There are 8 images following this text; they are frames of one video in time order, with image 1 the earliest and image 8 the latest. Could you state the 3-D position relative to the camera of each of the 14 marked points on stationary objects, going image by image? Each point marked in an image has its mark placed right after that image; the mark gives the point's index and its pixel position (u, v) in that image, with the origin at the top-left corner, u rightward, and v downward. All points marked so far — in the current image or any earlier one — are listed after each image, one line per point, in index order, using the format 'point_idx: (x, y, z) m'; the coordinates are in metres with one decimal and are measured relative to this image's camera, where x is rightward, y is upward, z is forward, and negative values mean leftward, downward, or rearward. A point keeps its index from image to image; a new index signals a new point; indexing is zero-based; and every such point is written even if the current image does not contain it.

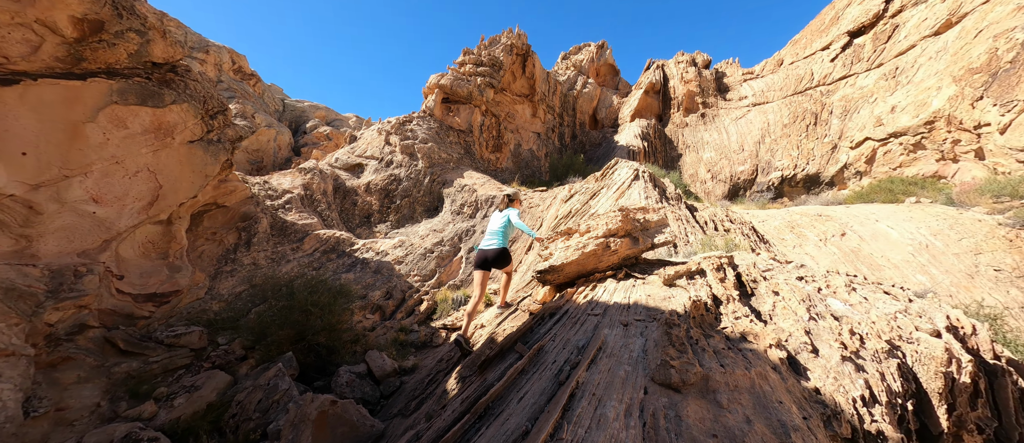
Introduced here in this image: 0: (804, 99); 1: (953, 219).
0: (+13.1, +5.4, +14.2) m
1: (+9.8, 0.0, +7.0) m
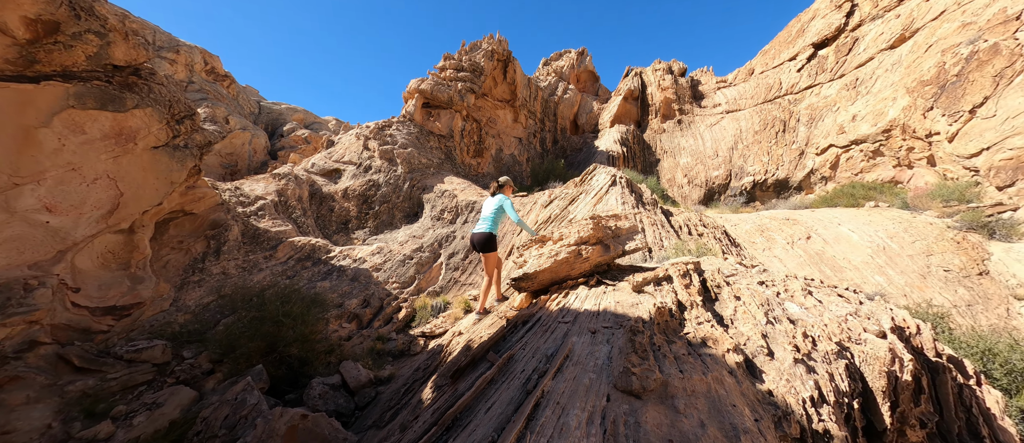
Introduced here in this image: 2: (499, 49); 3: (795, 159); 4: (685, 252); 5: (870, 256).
0: (+12.3, +5.3, +14.7) m
1: (+9.3, -0.1, +7.4) m
2: (-0.6, +7.1, +12.9) m
3: (+11.8, +2.5, +13.1) m
4: (+3.2, -0.6, +5.7) m
5: (+7.8, -0.8, +6.8) m
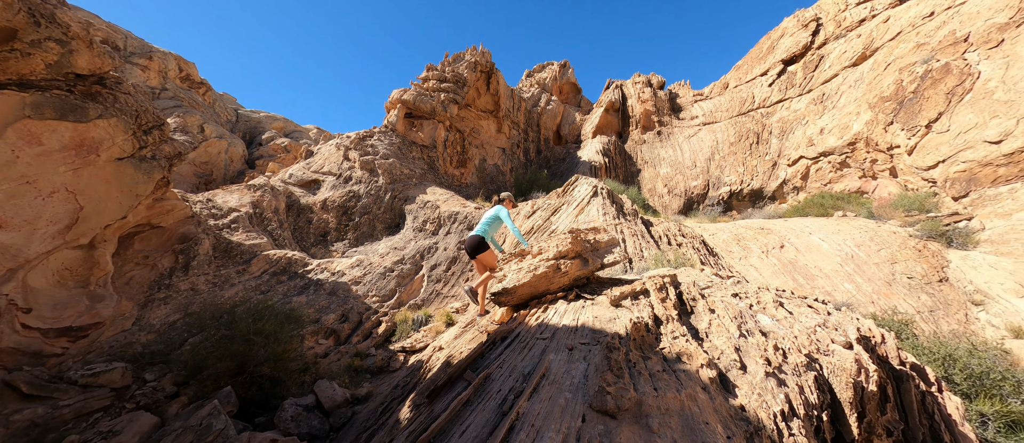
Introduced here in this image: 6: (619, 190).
0: (+11.6, +5.0, +15.3) m
1: (+8.9, -0.3, +7.7) m
2: (-1.3, +6.7, +13.0) m
3: (+11.2, +2.2, +13.6) m
4: (+2.9, -0.8, +5.8) m
5: (+7.4, -1.0, +7.0) m
6: (+4.4, +1.1, +13.9) m
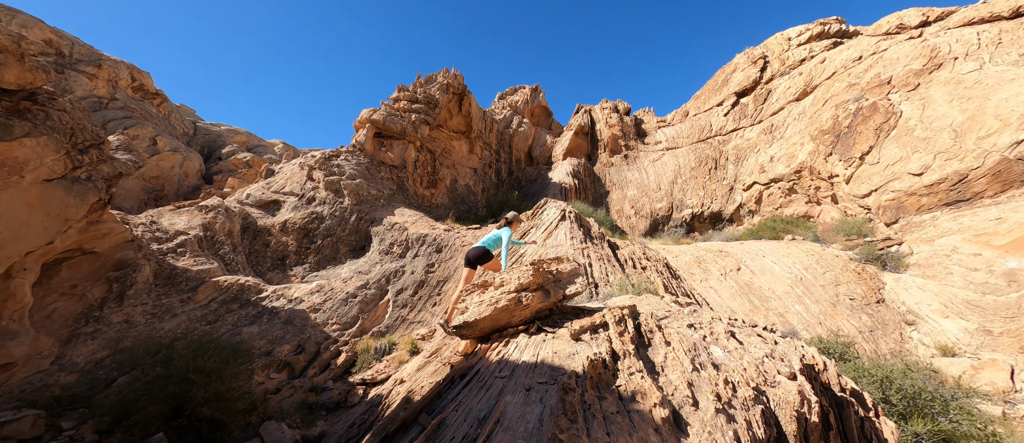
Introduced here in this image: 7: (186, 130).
0: (+10.3, +4.0, +16.2) m
1: (+8.1, -0.9, +8.2) m
2: (-2.4, +5.9, +13.1) m
3: (+10.0, +1.3, +14.4) m
4: (+2.3, -1.3, +5.9) m
5: (+6.7, -1.6, +7.4) m
6: (+3.2, +0.3, +14.2) m
7: (-19.9, +5.7, +19.2) m
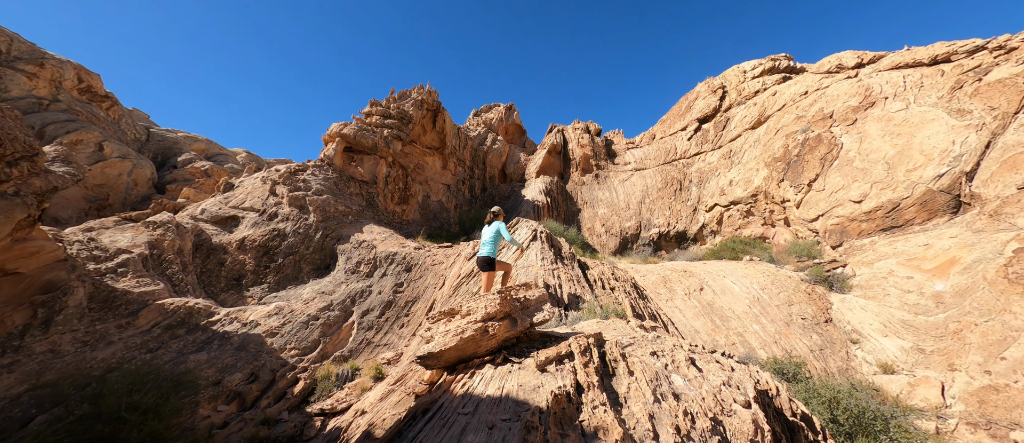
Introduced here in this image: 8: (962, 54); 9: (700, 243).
0: (+9.0, +3.2, +17.0) m
1: (+7.3, -1.5, +8.7) m
2: (-3.5, +5.2, +13.1) m
3: (+8.8, +0.5, +15.0) m
4: (+1.7, -1.8, +6.0) m
5: (+6.0, -2.1, +7.8) m
6: (+2.1, -0.5, +14.4) m
7: (-21.3, +5.1, +18.0) m
8: (+13.4, +5.0, +9.3) m
9: (+8.9, -0.9, +14.8) m
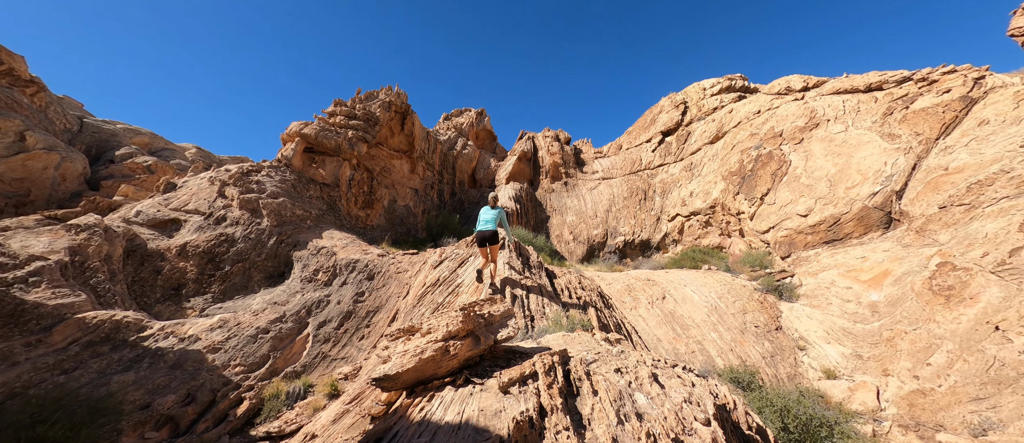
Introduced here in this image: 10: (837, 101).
0: (+7.5, +2.7, +17.5) m
1: (+6.4, -1.8, +9.1) m
2: (-4.6, +5.0, +12.7) m
3: (+7.4, +0.1, +15.5) m
4: (+1.0, -2.0, +6.0) m
5: (+5.1, -2.4, +8.1) m
6: (+0.8, -0.8, +14.4) m
7: (-22.7, +5.1, +16.2) m
8: (+12.5, +4.6, +10.2) m
9: (+7.5, -1.3, +15.3) m
10: (+11.7, +4.4, +11.2) m
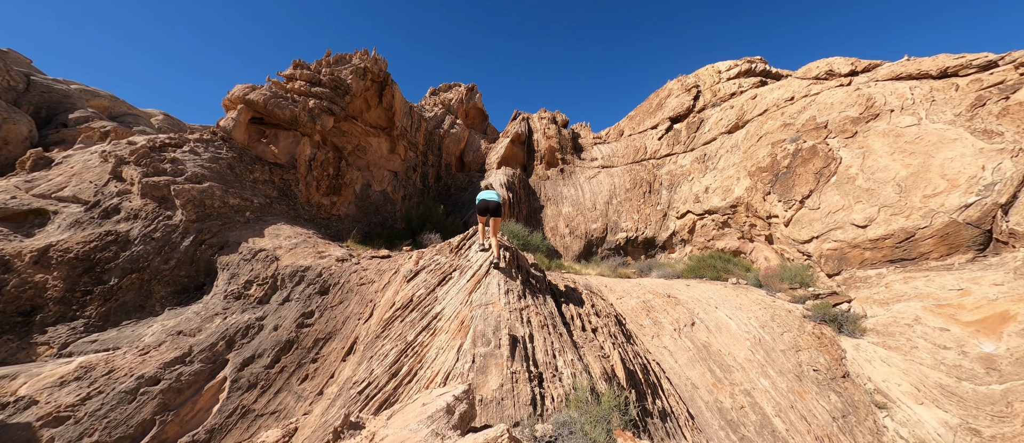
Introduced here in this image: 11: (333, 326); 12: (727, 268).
0: (+7.3, +2.9, +15.6) m
1: (+6.3, -2.0, +7.5) m
2: (-4.5, +5.3, +10.3) m
3: (+7.2, +0.2, +13.8) m
4: (+1.0, -2.2, +4.1) m
5: (+5.0, -2.7, +6.5) m
6: (+0.5, -0.5, +12.5) m
7: (-22.8, +6.2, +13.2) m
8: (+12.6, +4.2, +8.4) m
9: (+7.2, -1.3, +13.7) m
10: (+11.7, +4.0, +9.4) m
11: (-3.5, -2.1, +6.1) m
12: (+7.5, -1.6, +10.5) m
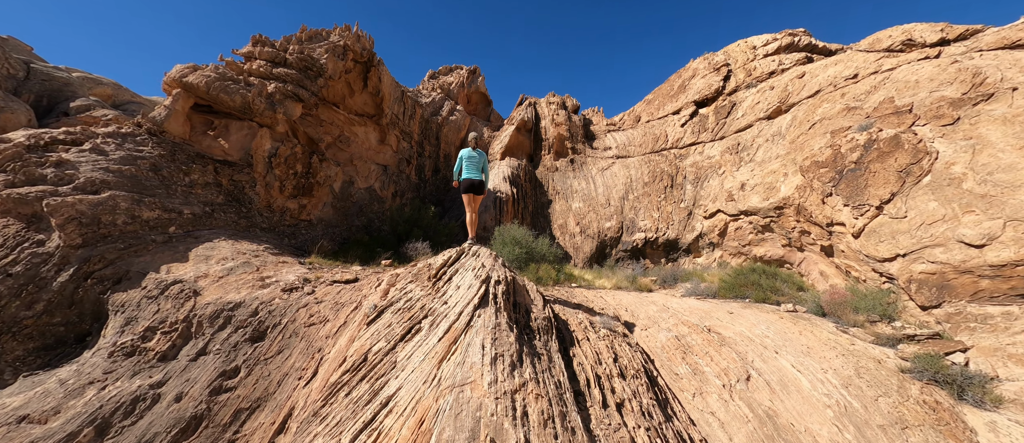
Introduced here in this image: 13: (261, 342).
0: (+7.4, +2.9, +13.5) m
1: (+6.3, -2.4, +5.6) m
2: (-4.5, +5.1, +8.4) m
3: (+7.3, +0.1, +11.8) m
4: (+0.8, -2.7, +2.4) m
5: (+4.9, -3.1, +4.6) m
6: (+0.6, -0.7, +10.7) m
7: (-22.7, +6.1, +11.7) m
8: (+12.5, +3.8, +6.1) m
9: (+7.3, -1.4, +11.8) m
10: (+11.7, +3.7, +7.1) m
11: (-3.6, -2.5, +4.5) m
12: (+7.5, -1.8, +8.6) m
13: (-4.0, -1.9, +4.9) m
